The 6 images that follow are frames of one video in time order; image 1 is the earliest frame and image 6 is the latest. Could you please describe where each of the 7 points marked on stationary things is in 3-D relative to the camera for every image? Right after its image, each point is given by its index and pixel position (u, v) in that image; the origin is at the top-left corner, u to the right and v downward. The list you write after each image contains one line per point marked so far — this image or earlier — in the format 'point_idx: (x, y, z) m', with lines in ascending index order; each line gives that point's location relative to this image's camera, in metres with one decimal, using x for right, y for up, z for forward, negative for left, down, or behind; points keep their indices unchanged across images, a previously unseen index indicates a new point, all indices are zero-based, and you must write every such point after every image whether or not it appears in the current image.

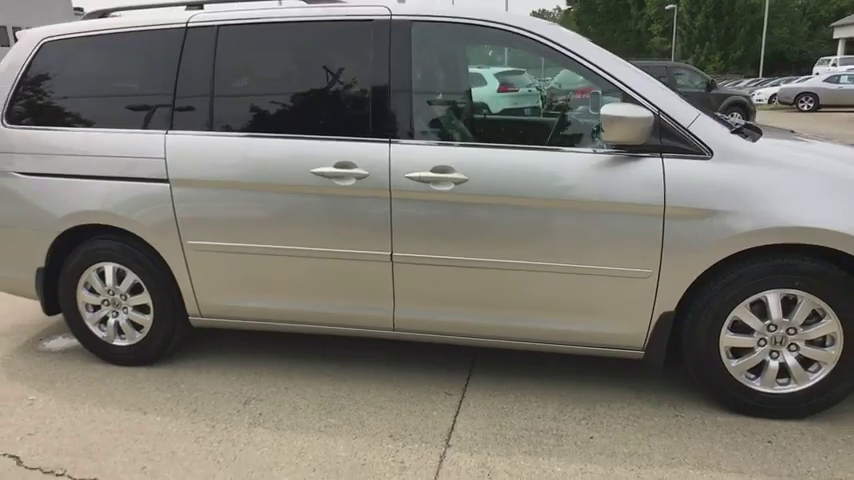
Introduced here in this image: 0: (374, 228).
0: (-0.3, +0.1, +3.2) m
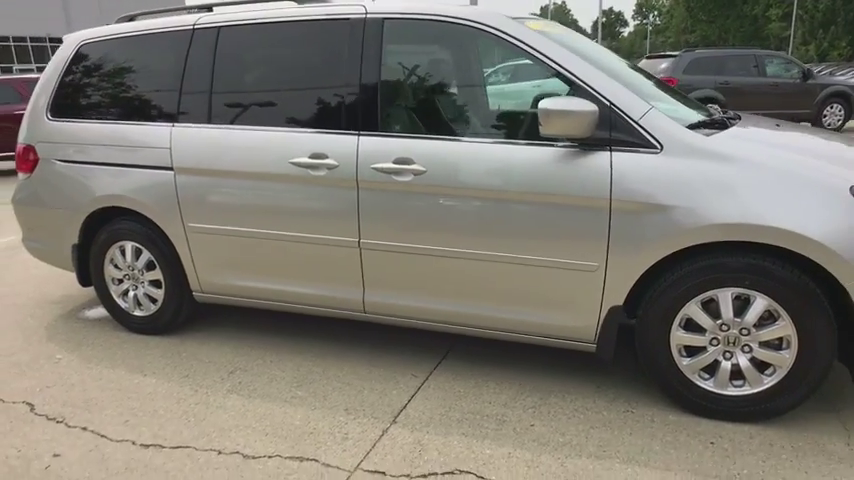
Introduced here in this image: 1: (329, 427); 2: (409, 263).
0: (-0.5, +0.1, +3.4) m
1: (-0.5, -0.9, +3.0) m
2: (-0.1, -0.1, +3.3) m
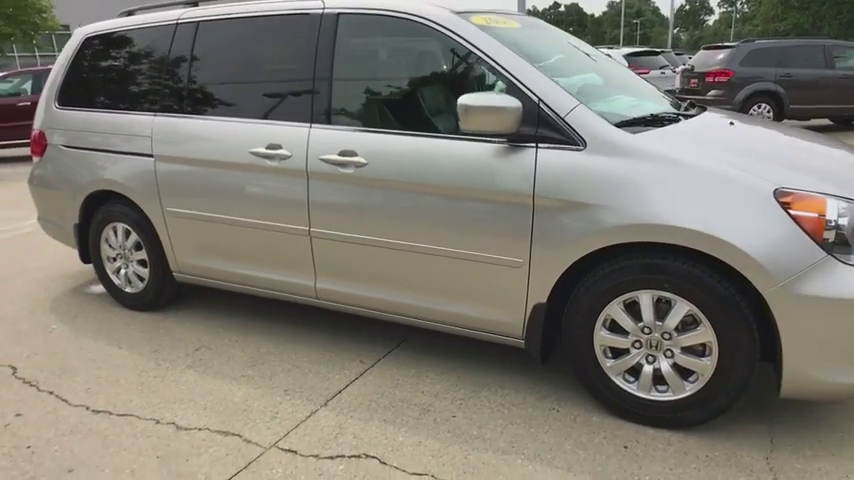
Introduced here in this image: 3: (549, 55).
0: (-0.7, +0.2, +3.5) m
1: (-0.8, -0.8, +3.2) m
2: (-0.4, -0.1, +3.4) m
3: (+0.6, +1.0, +3.3) m
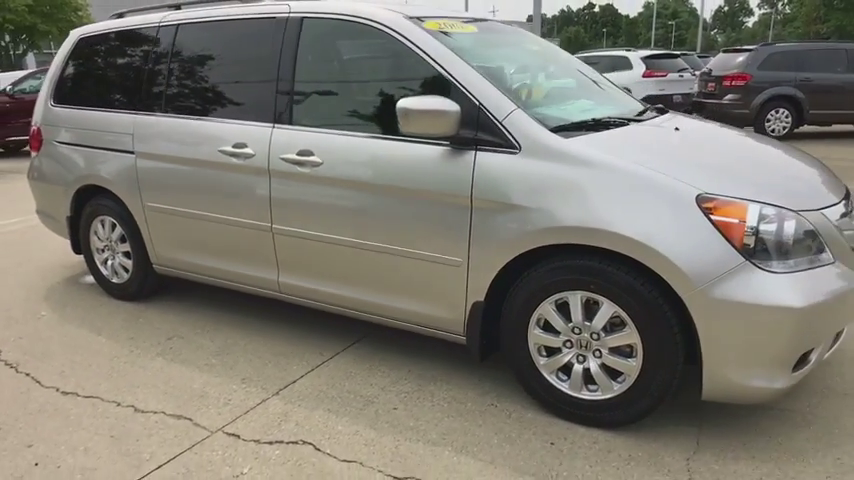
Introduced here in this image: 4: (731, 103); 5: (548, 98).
0: (-1.0, +0.2, +3.7) m
1: (-1.1, -0.8, +3.3) m
2: (-0.7, 0.0, +3.5) m
3: (+0.4, +1.0, +3.4) m
4: (+6.1, +2.8, +12.6) m
5: (+0.7, +0.7, +3.3) m
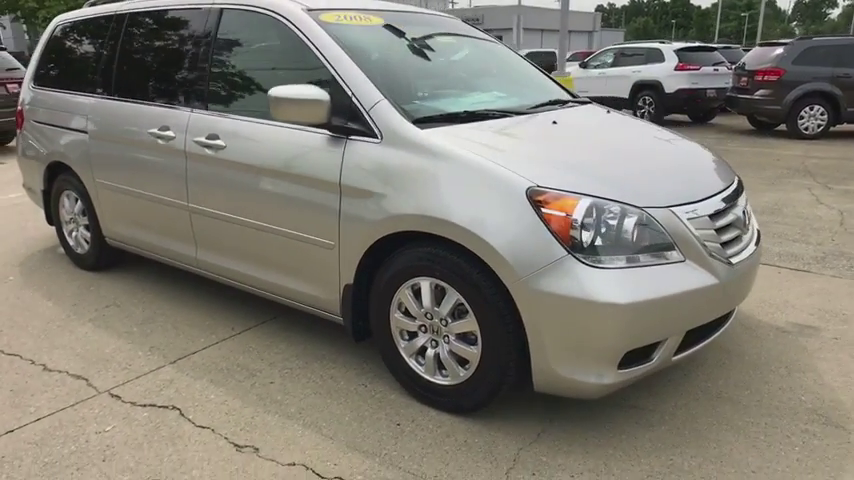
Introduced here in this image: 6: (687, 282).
0: (-1.5, +0.4, +3.9) m
1: (-1.7, -0.7, +3.6) m
2: (-1.2, +0.1, +3.7) m
3: (-0.1, +1.0, +3.4) m
4: (+6.5, +2.7, +12.1) m
5: (+0.1, +0.8, +3.4) m
6: (+1.1, -0.2, +2.7) m
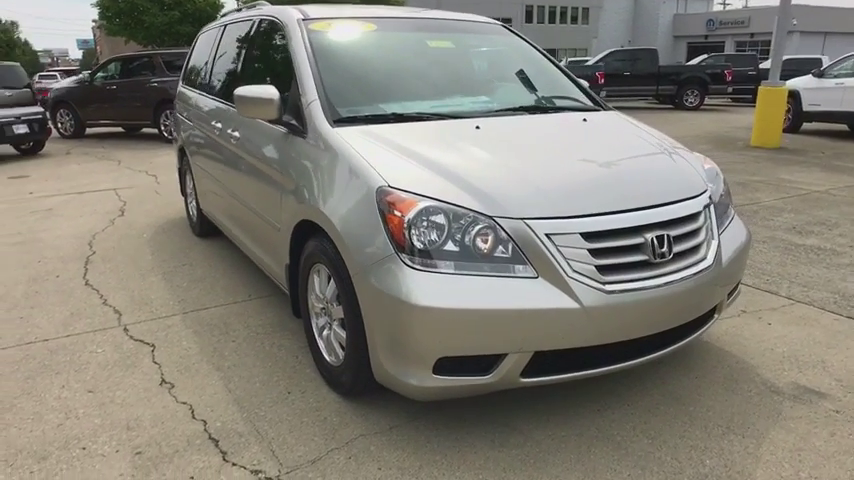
0: (-1.5, +0.6, +4.6) m
1: (-1.9, -0.5, +4.4) m
2: (-1.3, +0.2, +4.4) m
3: (-0.3, +1.1, +3.7) m
4: (+9.2, +1.8, +9.3) m
5: (-0.1, +0.8, +3.5) m
6: (+0.4, -0.2, +2.5) m
